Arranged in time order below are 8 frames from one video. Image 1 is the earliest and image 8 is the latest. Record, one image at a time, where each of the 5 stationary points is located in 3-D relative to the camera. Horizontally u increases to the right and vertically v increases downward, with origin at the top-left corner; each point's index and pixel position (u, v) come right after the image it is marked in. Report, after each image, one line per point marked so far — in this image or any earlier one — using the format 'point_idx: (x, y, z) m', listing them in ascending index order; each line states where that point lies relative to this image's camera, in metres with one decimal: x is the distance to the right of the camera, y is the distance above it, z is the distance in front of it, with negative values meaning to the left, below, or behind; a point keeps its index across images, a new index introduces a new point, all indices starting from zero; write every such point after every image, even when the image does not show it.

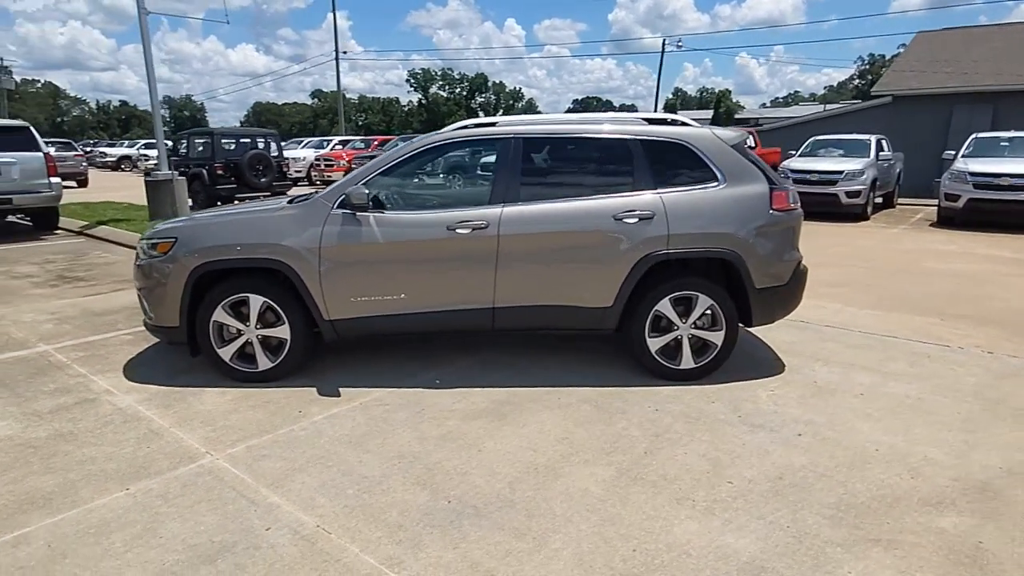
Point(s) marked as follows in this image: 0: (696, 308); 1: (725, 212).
0: (+1.3, -0.1, +4.4) m
1: (+1.4, +0.5, +4.4) m
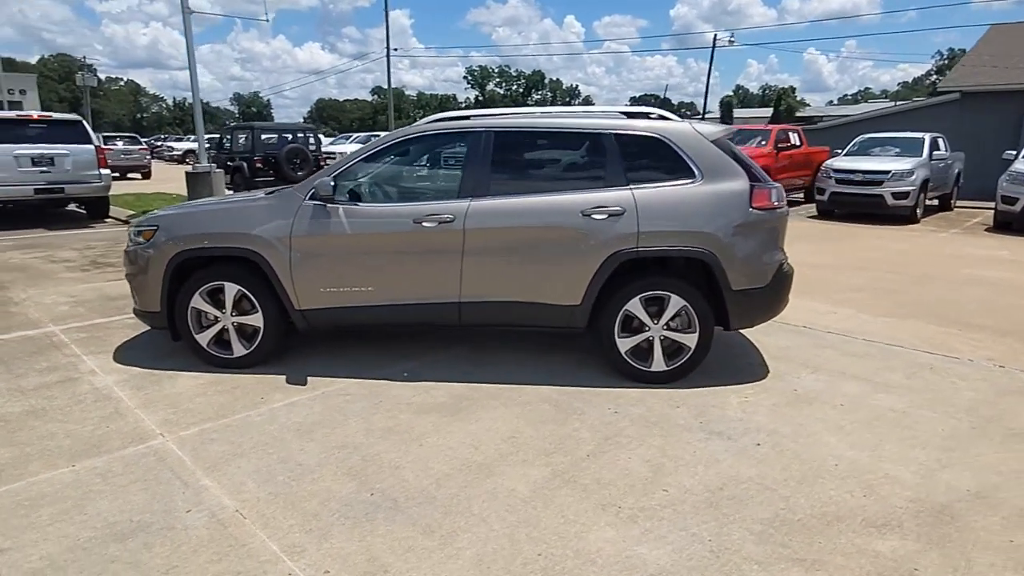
0: (+1.0, -0.1, +4.3) m
1: (+1.2, +0.5, +4.2) m
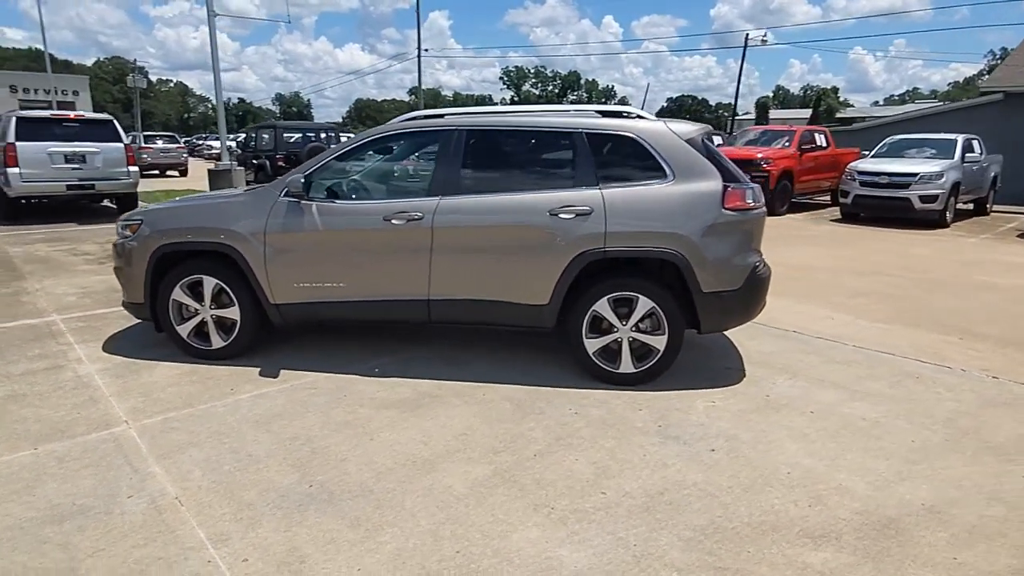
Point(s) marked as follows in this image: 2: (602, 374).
0: (+0.8, -0.1, +4.2) m
1: (+1.0, +0.5, +4.1) m
2: (+0.6, -0.6, +4.3) m
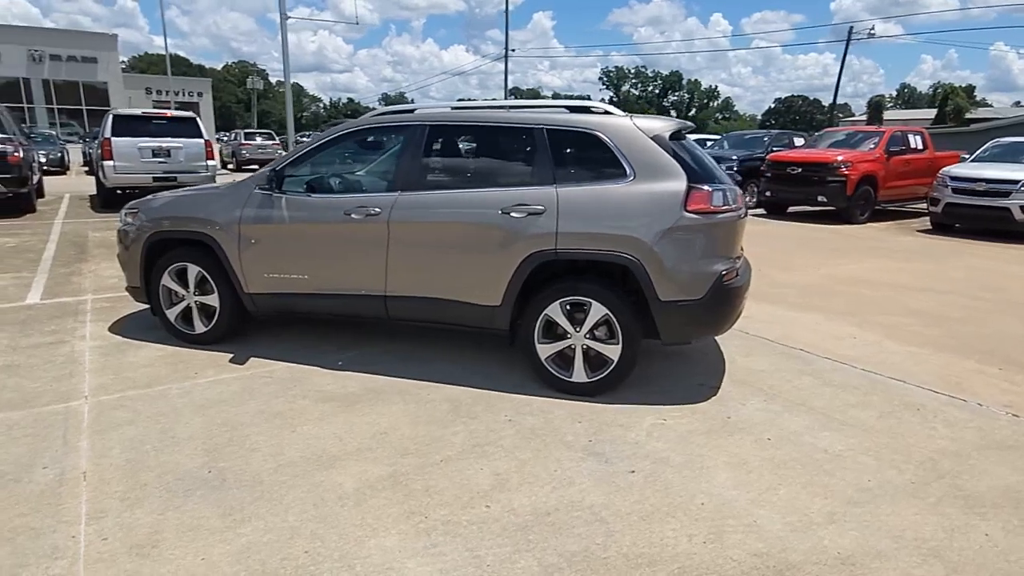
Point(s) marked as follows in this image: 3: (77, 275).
0: (+0.5, -0.2, +4.0) m
1: (+0.7, +0.5, +3.9) m
2: (+0.3, -0.6, +4.1) m
3: (-4.9, +0.2, +7.3) m
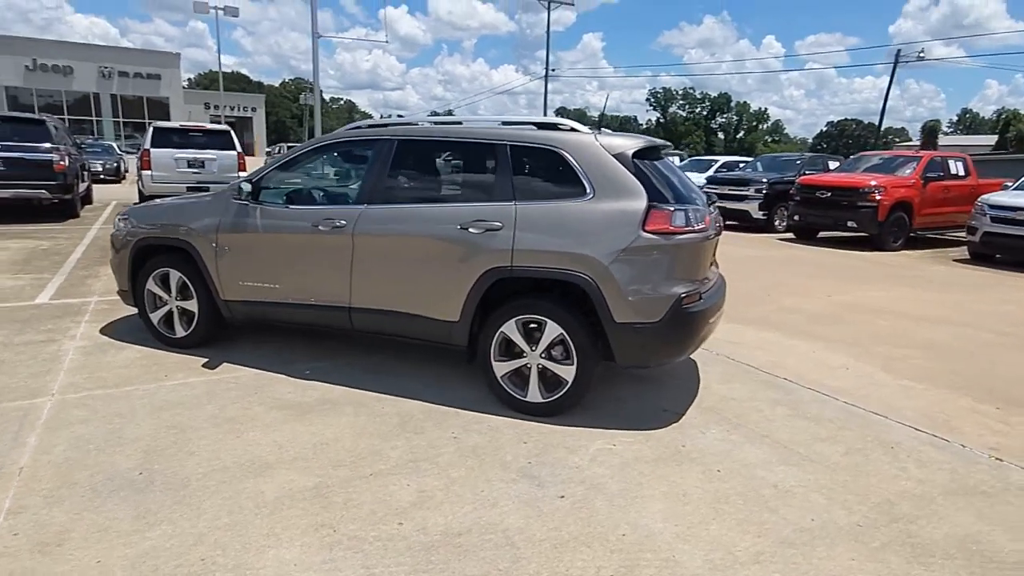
0: (+0.2, -0.3, +3.9) m
1: (+0.4, +0.4, +3.8) m
2: (0.0, -0.7, +4.0) m
3: (-4.9, +0.1, +7.6) m
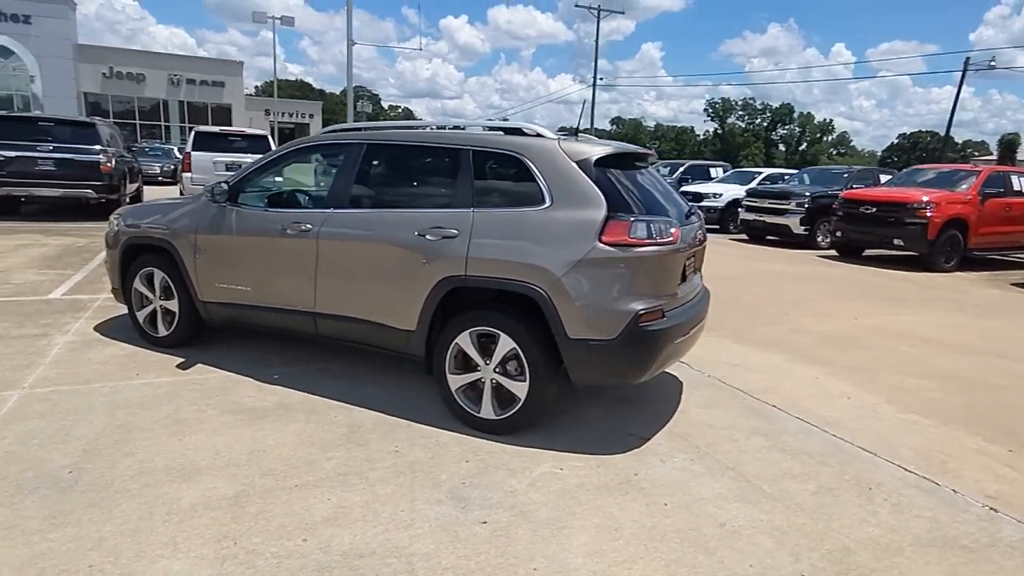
0: (-0.1, -0.4, +3.7) m
1: (+0.1, +0.3, +3.6) m
2: (-0.3, -0.8, +3.9) m
3: (-4.9, +0.2, +7.8) m
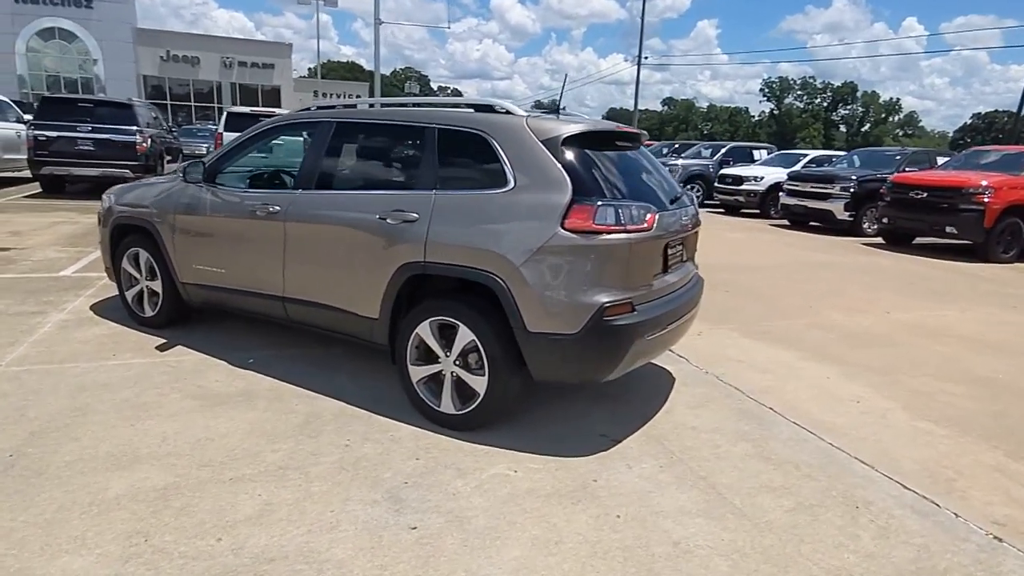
0: (-0.3, -0.3, +3.5) m
1: (-0.1, +0.3, +3.3) m
2: (-0.5, -0.7, +3.7) m
3: (-4.7, +0.4, +7.9) m
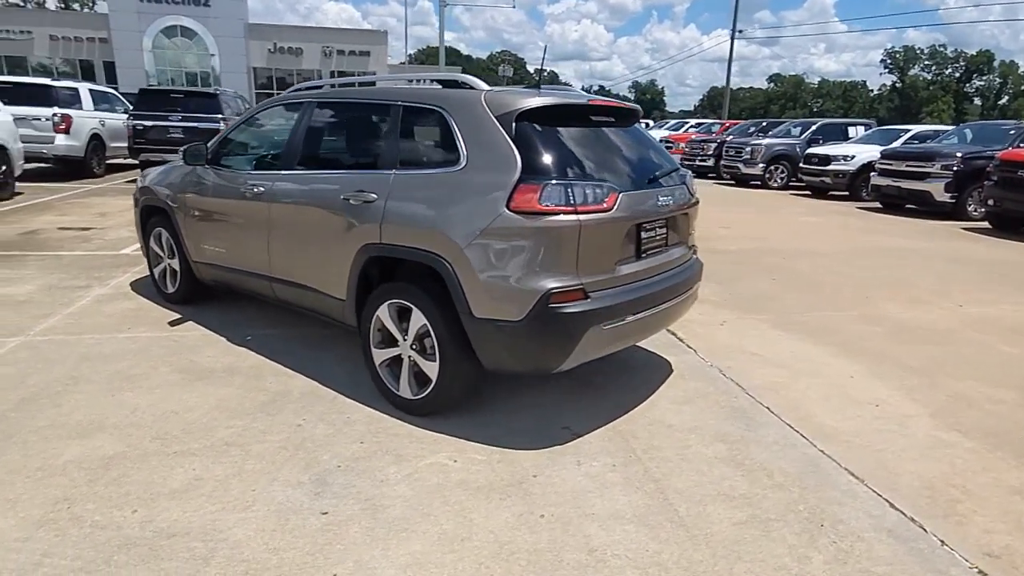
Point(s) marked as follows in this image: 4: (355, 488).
0: (-0.5, -0.2, +3.4) m
1: (-0.3, +0.4, +3.2) m
2: (-0.7, -0.6, +3.6) m
3: (-4.2, +0.7, +8.4) m
4: (-0.7, -0.9, +2.8) m
